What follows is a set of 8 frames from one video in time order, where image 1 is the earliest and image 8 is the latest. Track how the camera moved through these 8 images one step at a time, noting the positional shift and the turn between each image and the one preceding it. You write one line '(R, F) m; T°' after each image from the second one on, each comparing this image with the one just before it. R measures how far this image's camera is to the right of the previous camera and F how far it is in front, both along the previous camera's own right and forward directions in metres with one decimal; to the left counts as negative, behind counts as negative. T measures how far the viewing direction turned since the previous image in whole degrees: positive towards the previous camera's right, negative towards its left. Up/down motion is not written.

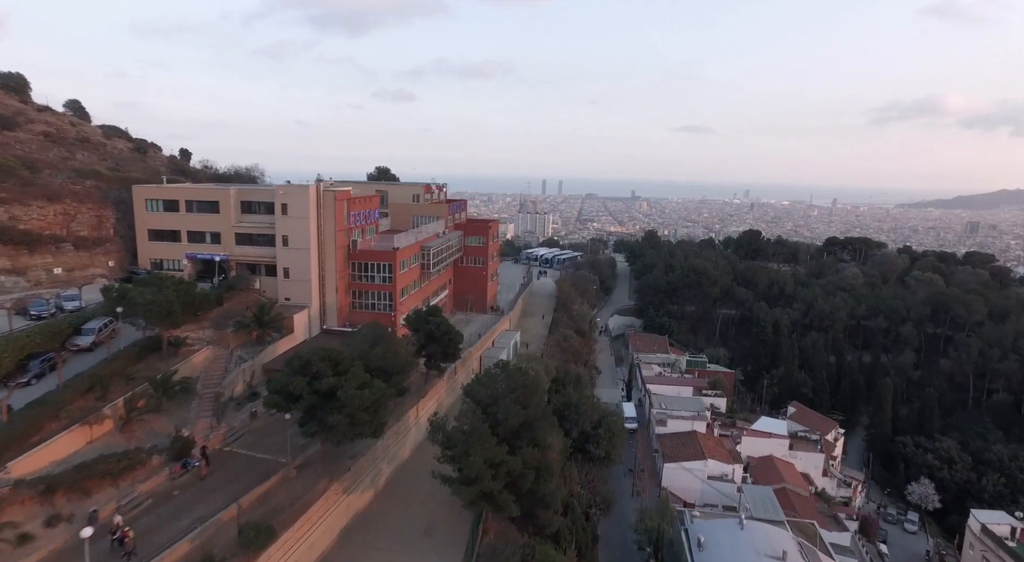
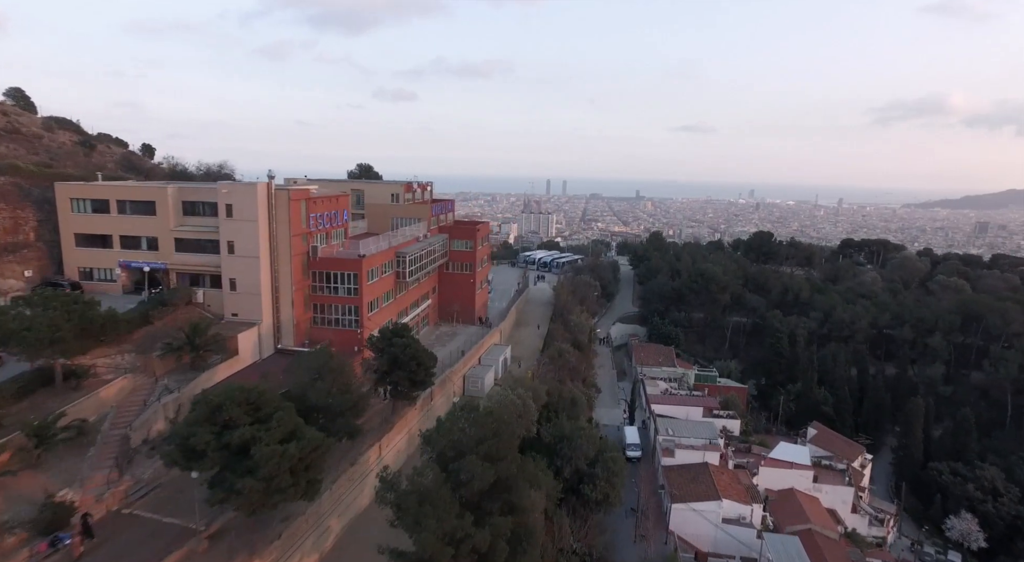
(+1.0, +4.8) m; 0°
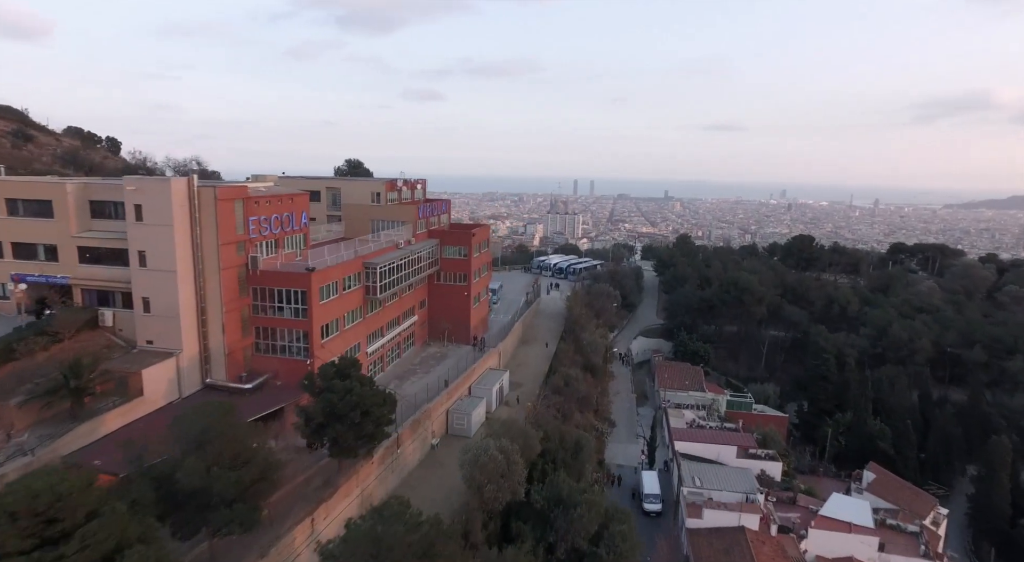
(+1.7, +6.5) m; -3°
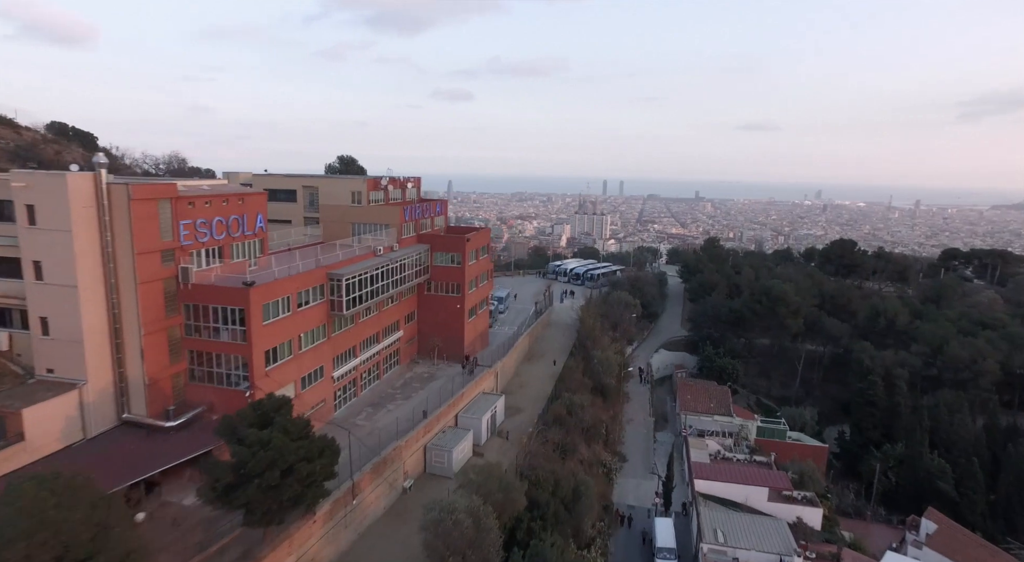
(+1.7, +4.7) m; -3°
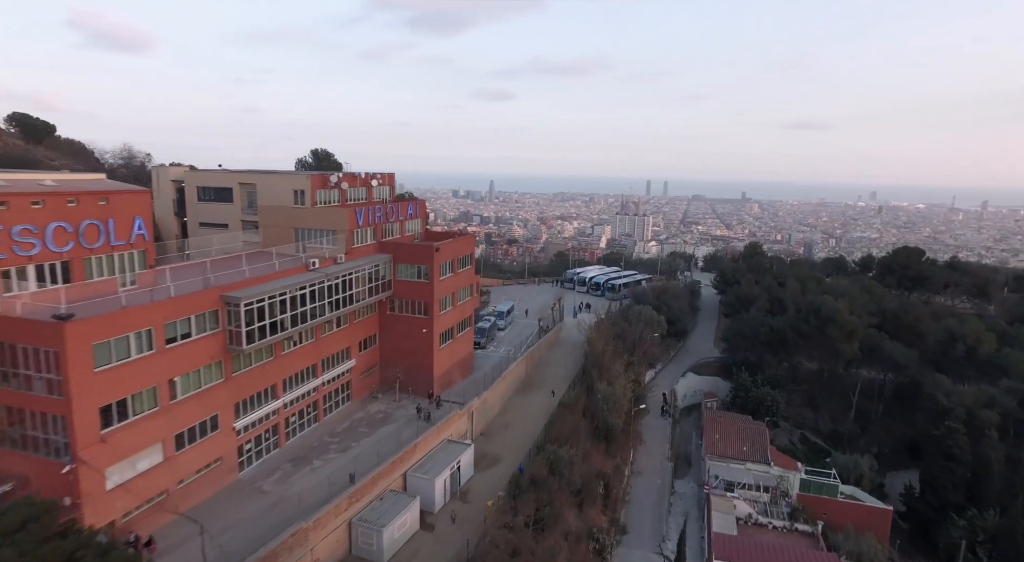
(+3.0, +6.8) m; -4°
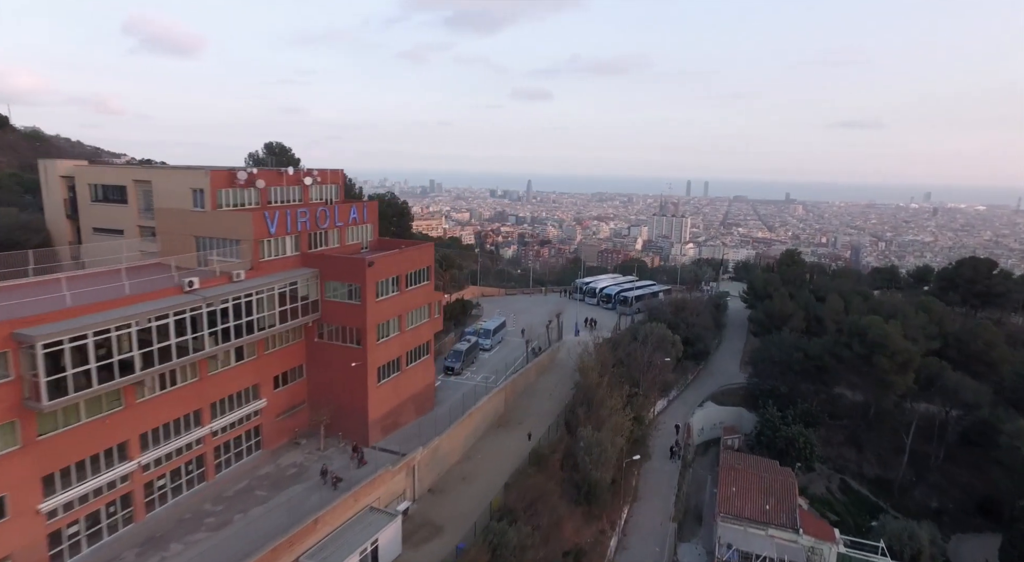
(+3.3, +6.2) m; -4°
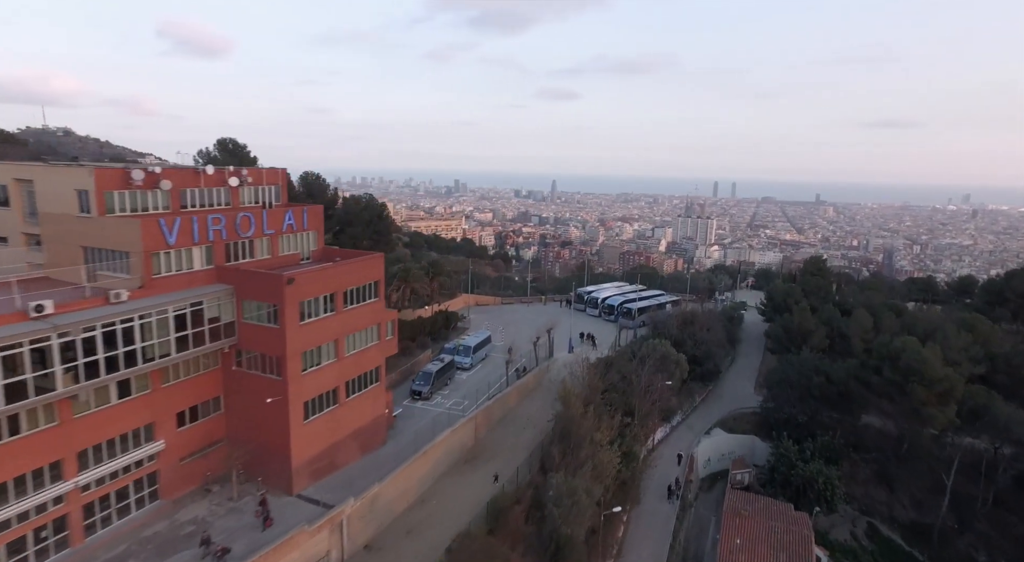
(+2.5, +4.2) m; -2°
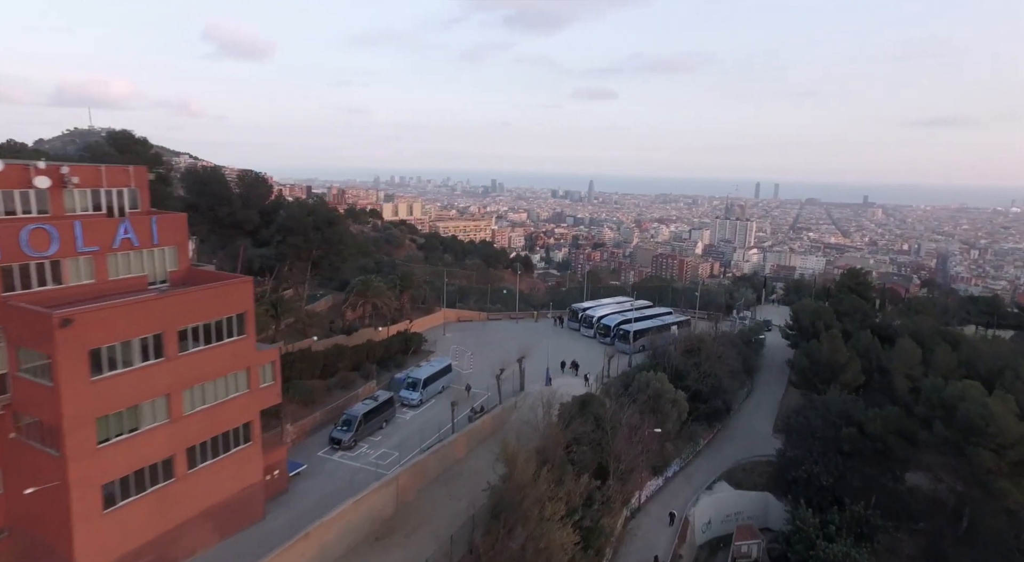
(+4.0, +6.3) m; -4°
